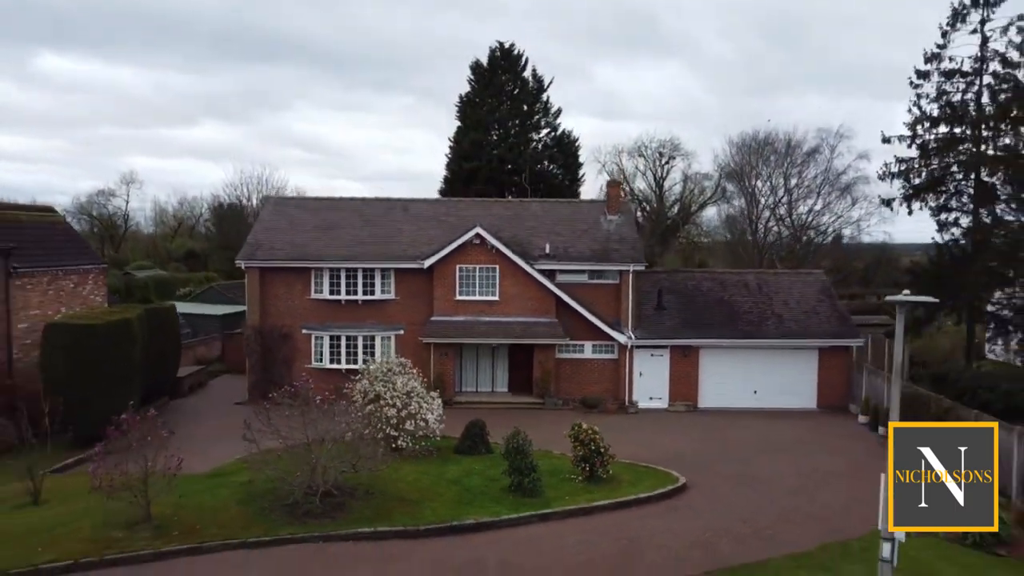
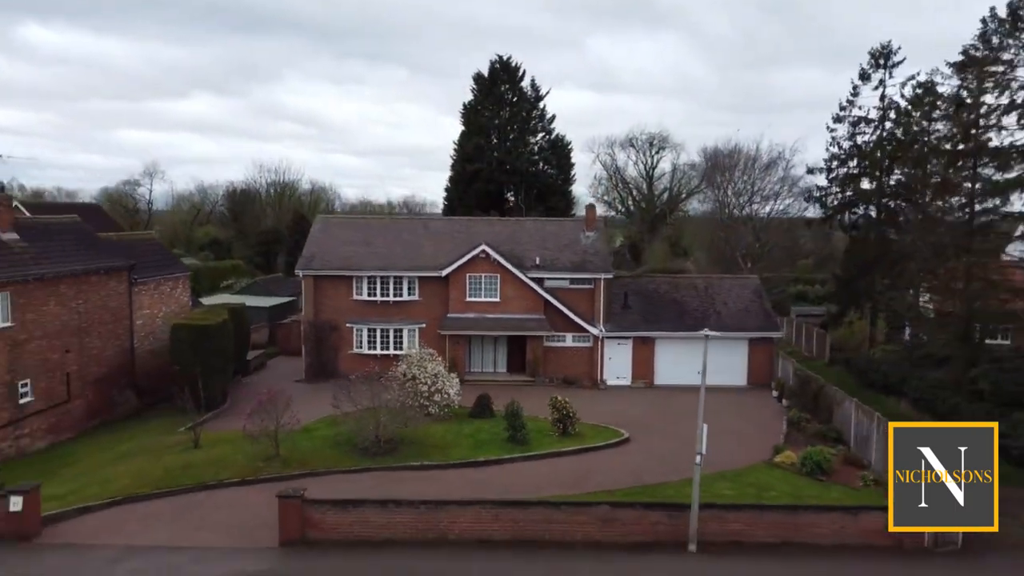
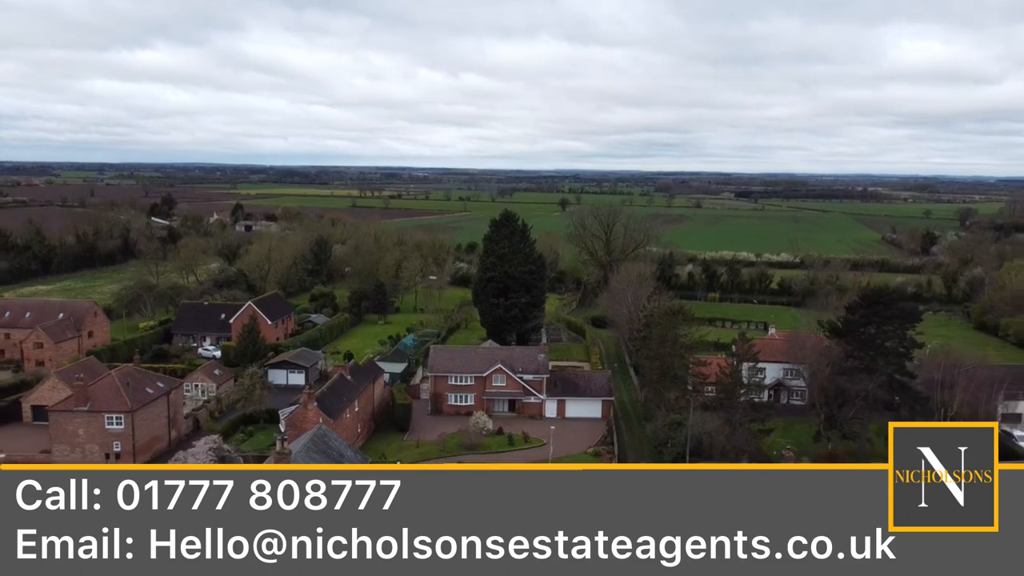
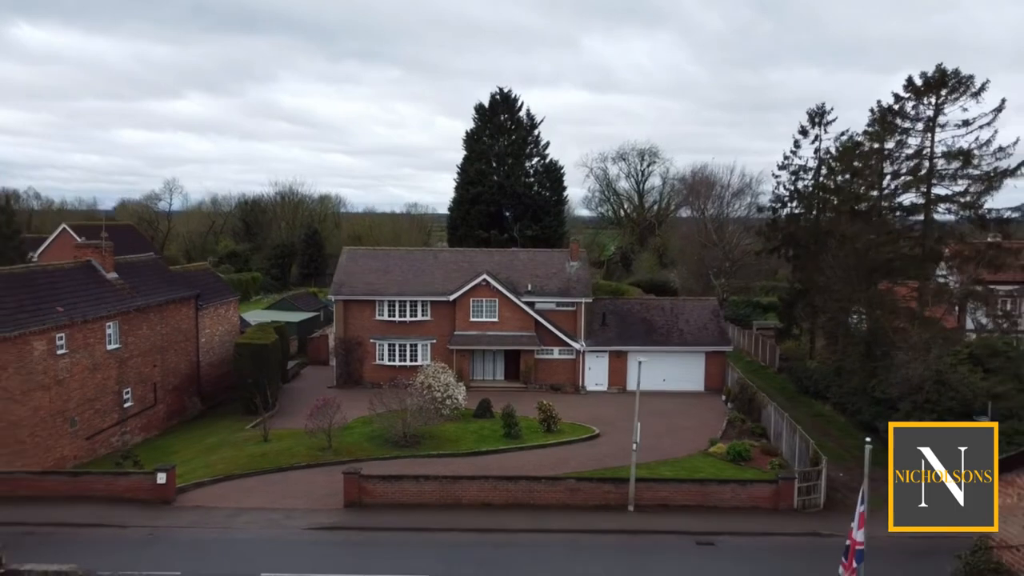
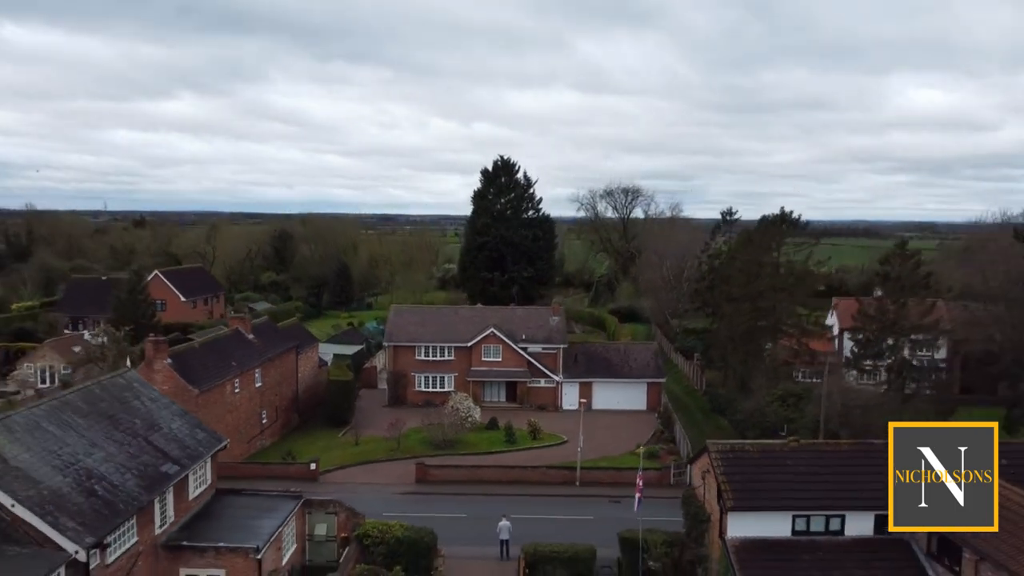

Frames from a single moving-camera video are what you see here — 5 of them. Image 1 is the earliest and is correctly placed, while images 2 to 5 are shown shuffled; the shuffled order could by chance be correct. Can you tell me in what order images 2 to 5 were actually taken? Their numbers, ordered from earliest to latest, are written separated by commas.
2, 4, 5, 3
